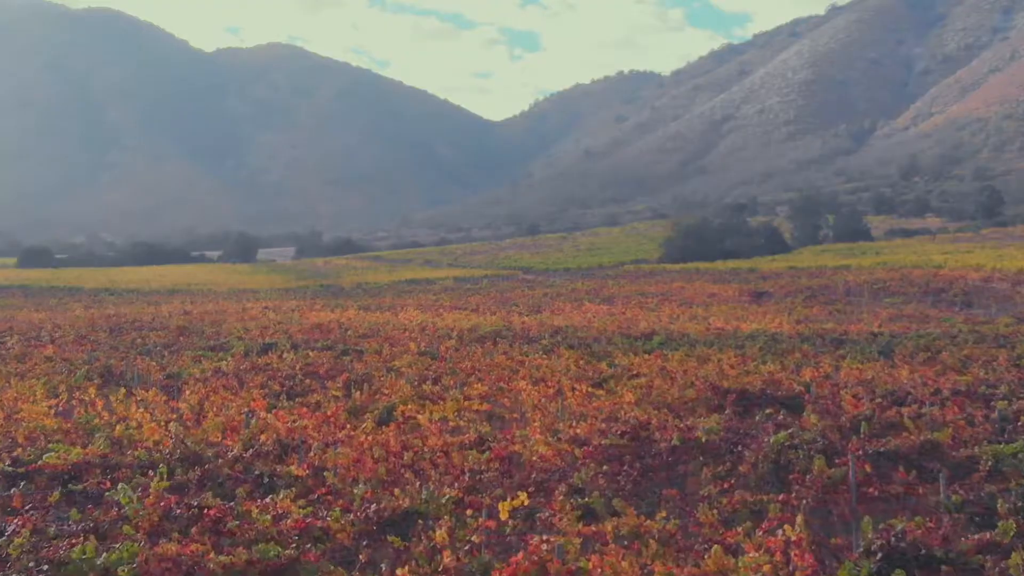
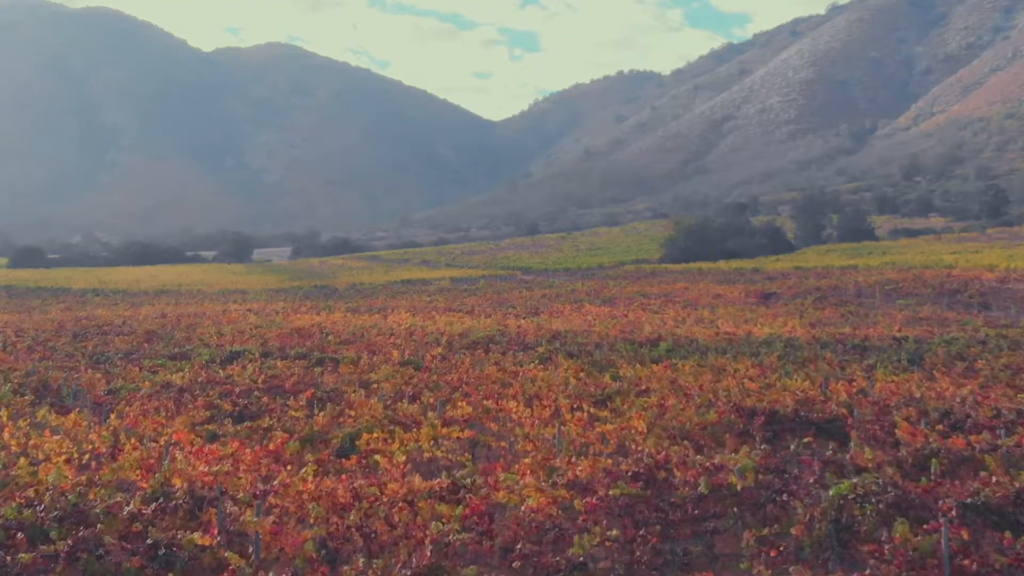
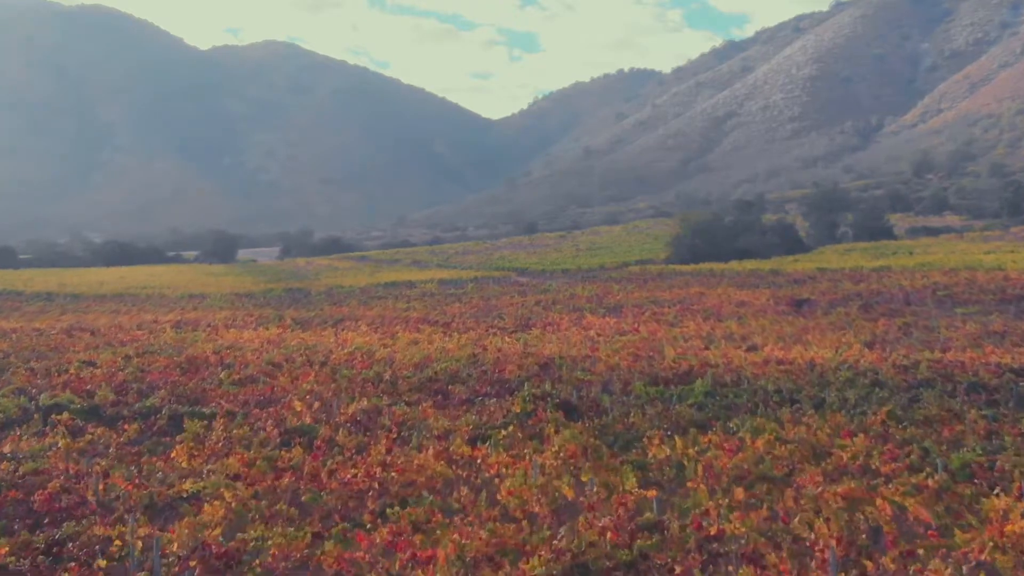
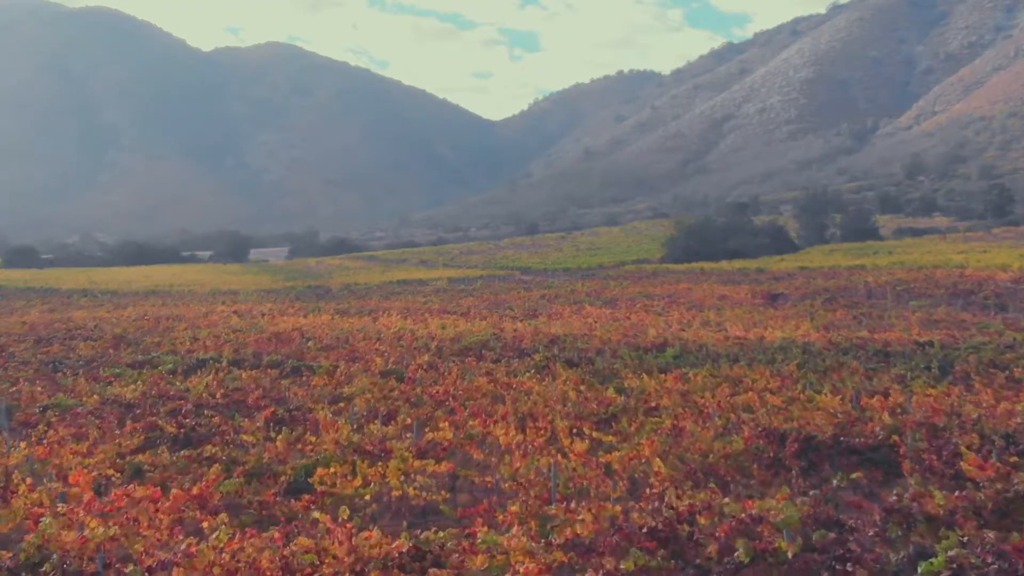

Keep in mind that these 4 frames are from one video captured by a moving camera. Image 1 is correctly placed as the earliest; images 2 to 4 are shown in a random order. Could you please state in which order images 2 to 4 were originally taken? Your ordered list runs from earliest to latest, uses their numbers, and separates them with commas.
2, 4, 3
